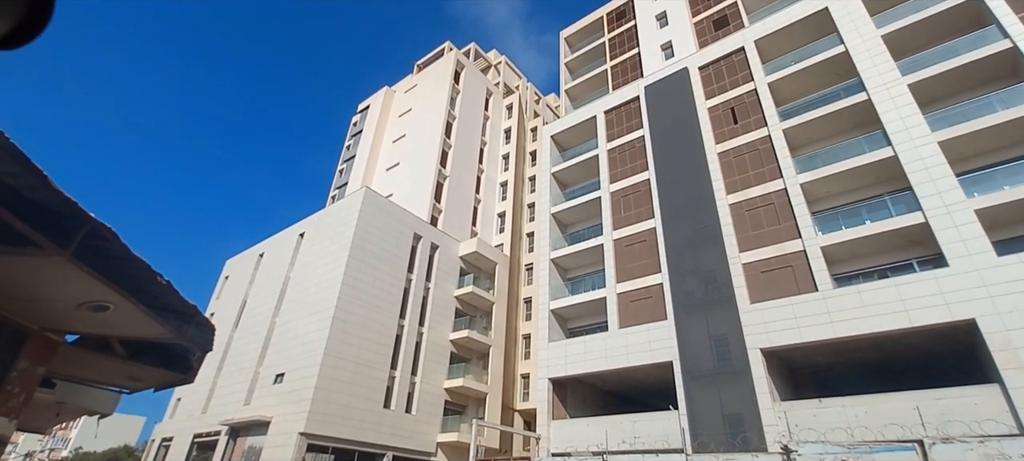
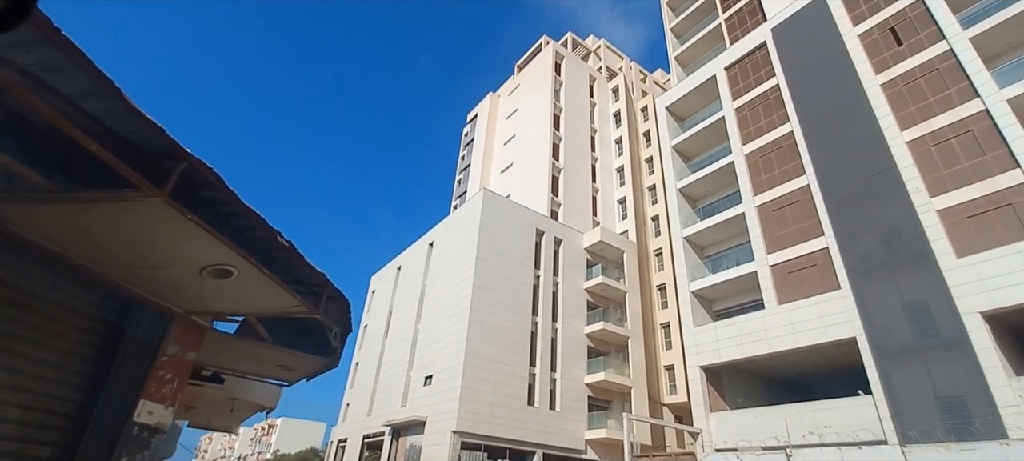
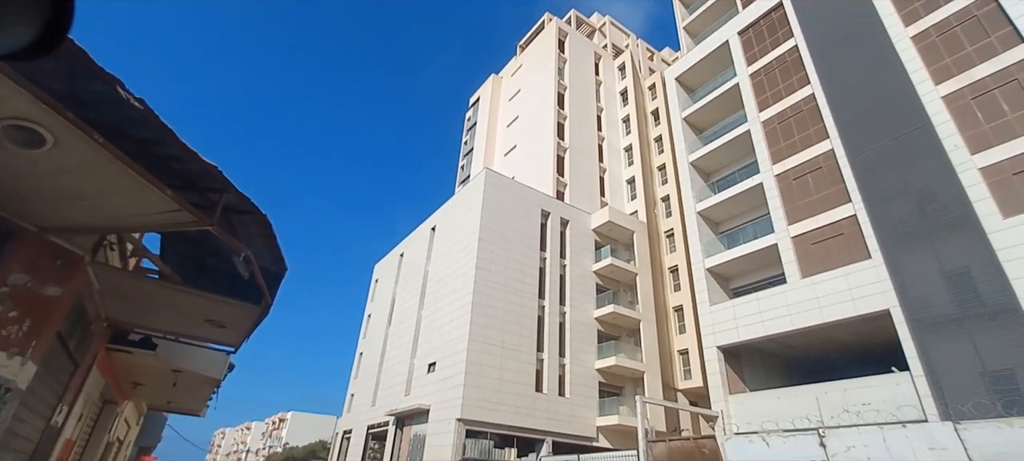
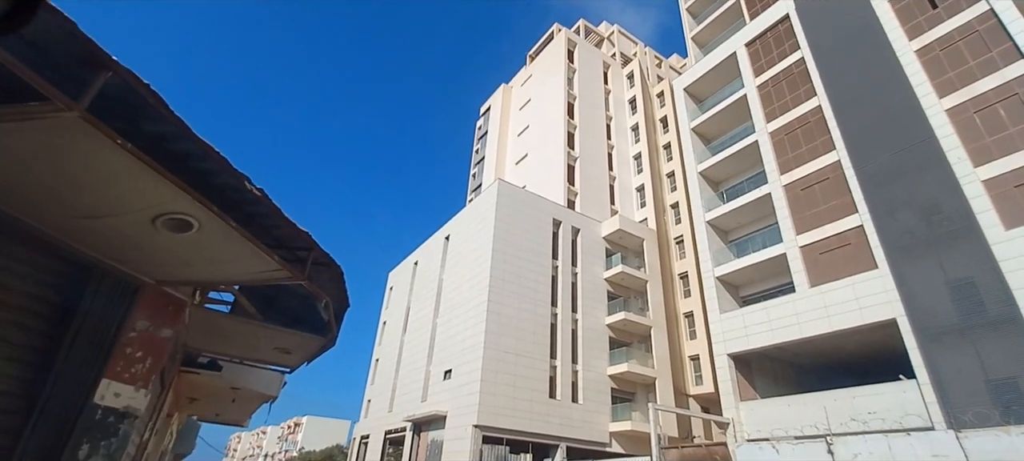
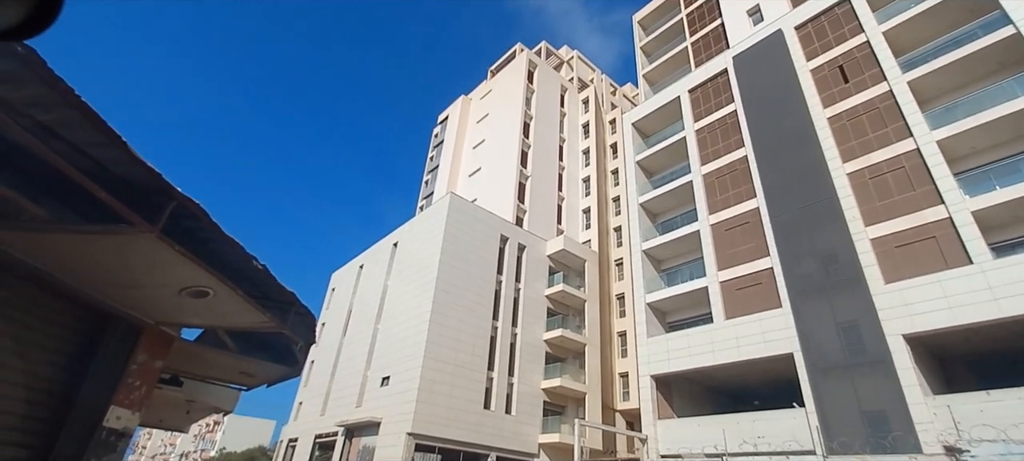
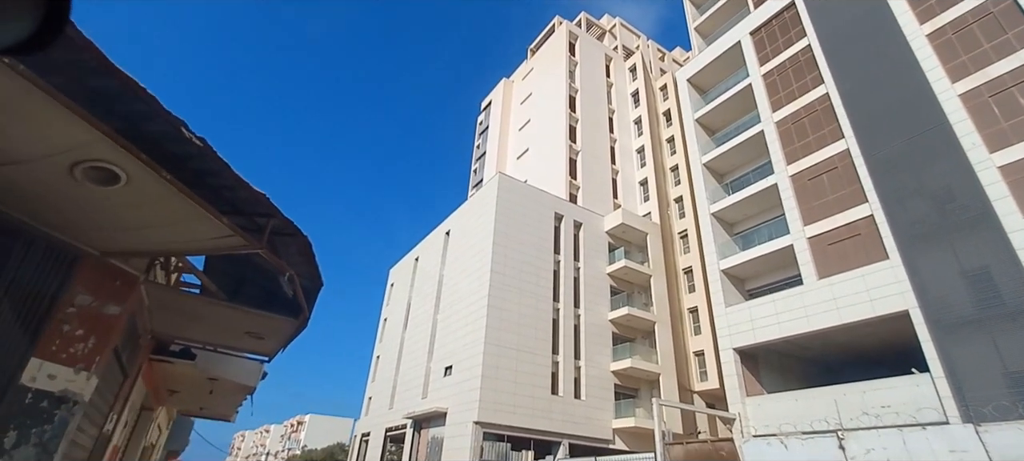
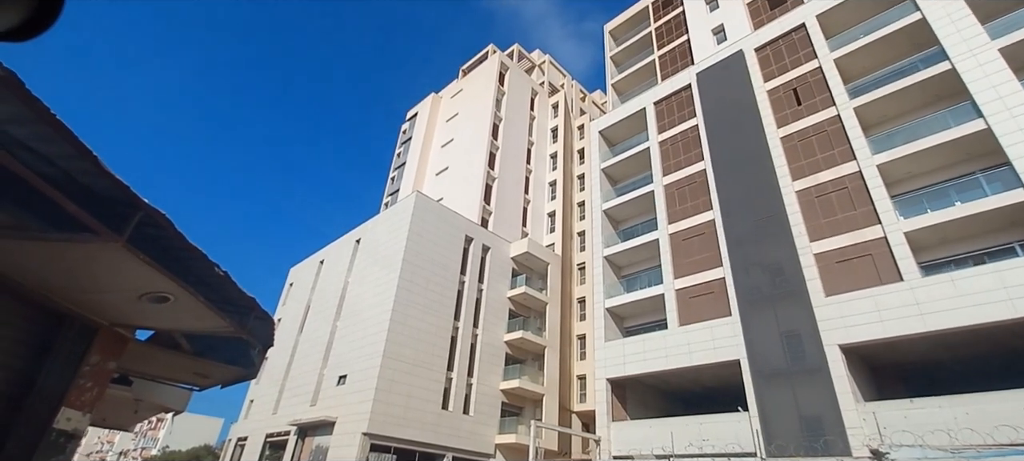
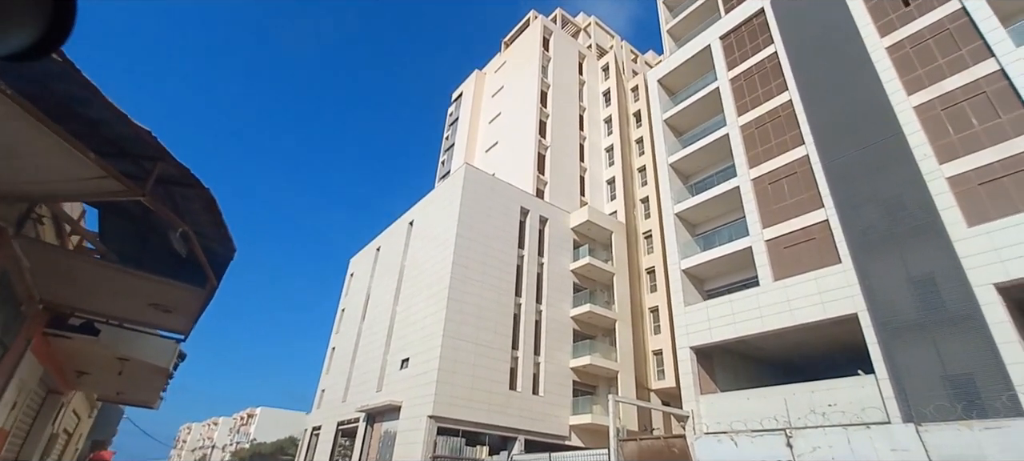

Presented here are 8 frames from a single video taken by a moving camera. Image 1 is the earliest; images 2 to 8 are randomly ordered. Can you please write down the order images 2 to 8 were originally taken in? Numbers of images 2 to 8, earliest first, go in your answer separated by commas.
7, 5, 2, 4, 6, 3, 8
